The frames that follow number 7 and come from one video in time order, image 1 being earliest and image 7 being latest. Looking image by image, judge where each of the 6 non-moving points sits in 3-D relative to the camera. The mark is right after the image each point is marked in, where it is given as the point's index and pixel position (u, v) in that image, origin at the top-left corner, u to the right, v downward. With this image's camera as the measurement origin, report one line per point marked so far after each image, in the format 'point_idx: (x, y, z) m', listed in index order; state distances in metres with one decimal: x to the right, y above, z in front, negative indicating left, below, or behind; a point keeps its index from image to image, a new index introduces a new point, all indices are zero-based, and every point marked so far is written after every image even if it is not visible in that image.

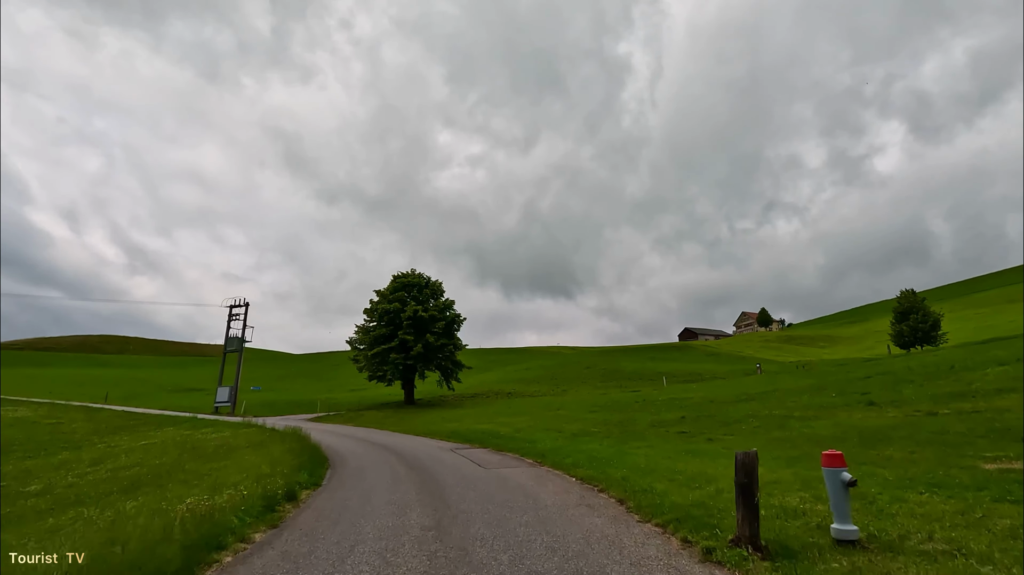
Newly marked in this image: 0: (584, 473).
0: (+2.5, -6.4, +18.4) m
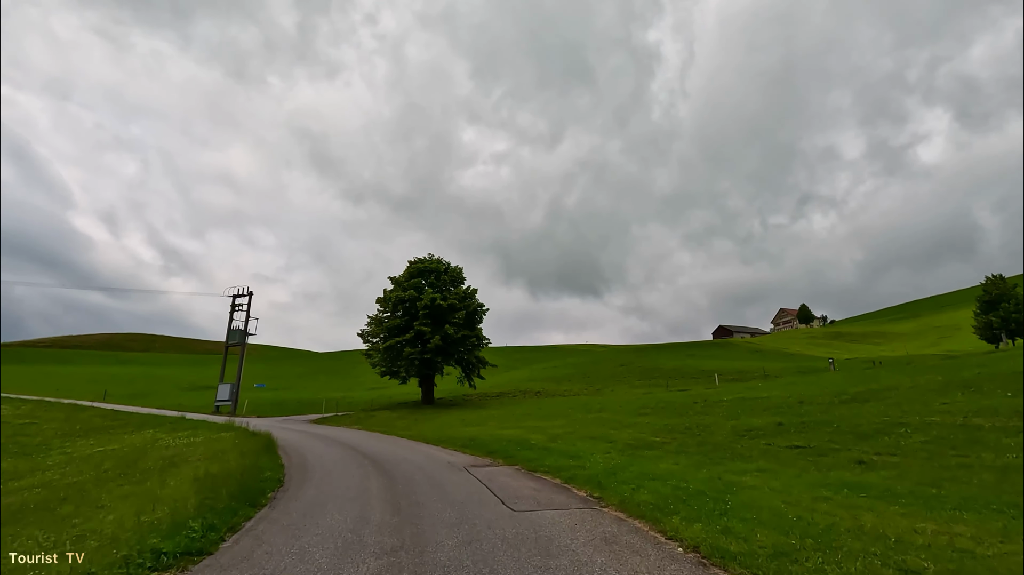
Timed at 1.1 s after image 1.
0: (+3.4, -4.7, +10.1) m
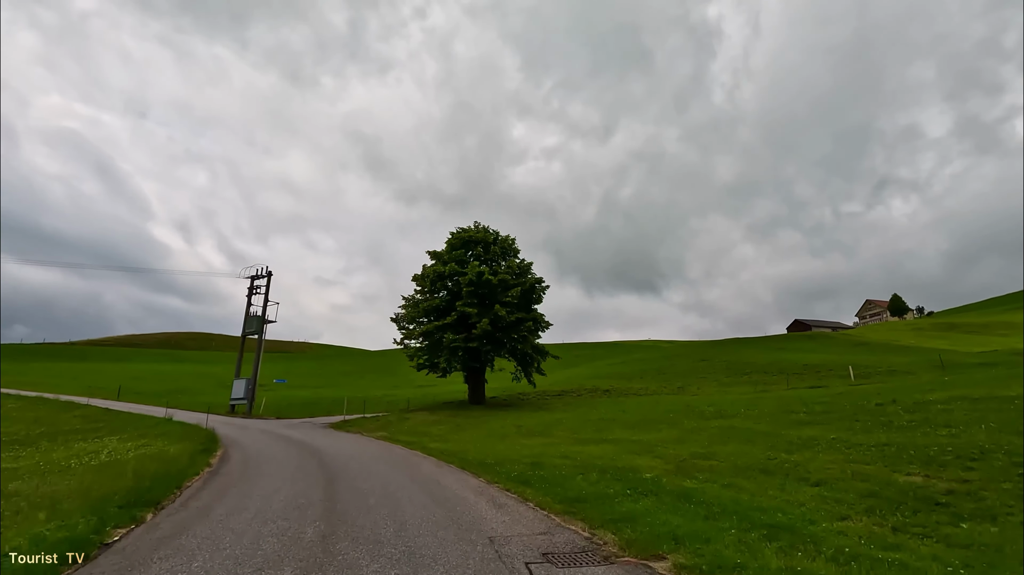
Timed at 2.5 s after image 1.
0: (+4.4, -1.9, -2.9) m
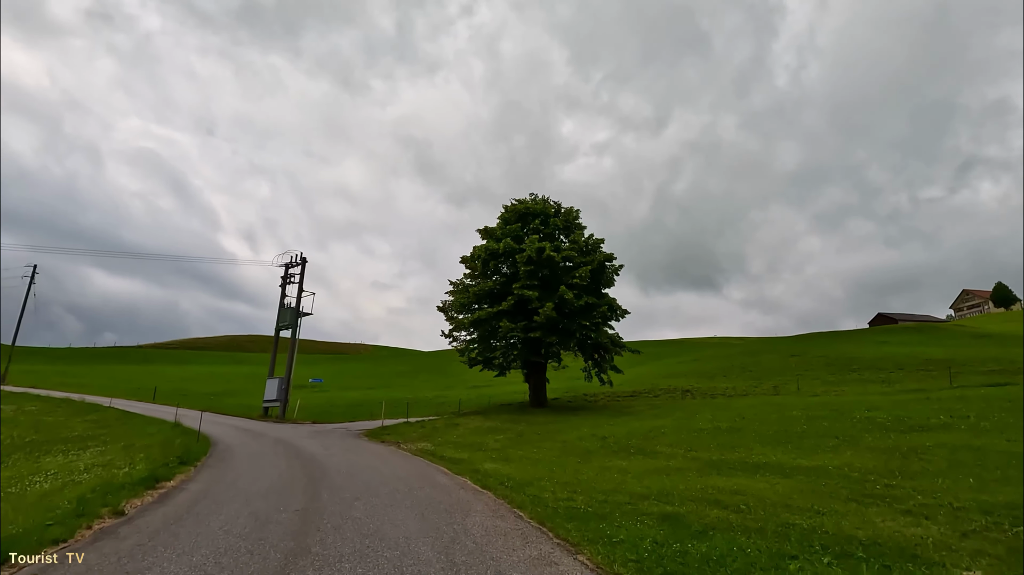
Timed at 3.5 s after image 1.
0: (+4.5, -0.1, -11.7) m
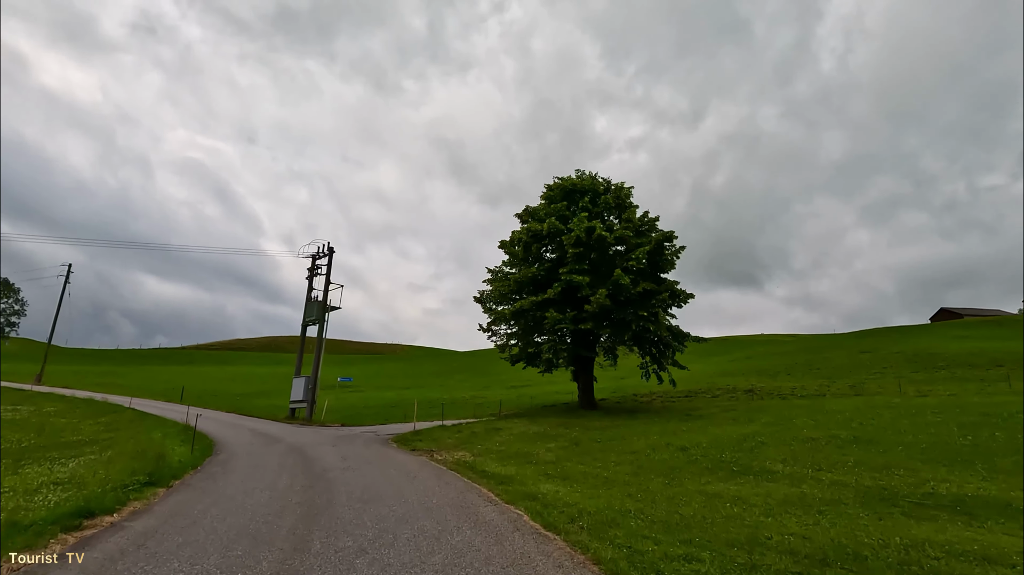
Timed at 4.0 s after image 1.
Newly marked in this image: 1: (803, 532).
0: (+4.2, +0.9, -16.7) m
1: (+5.4, -4.4, +10.0) m
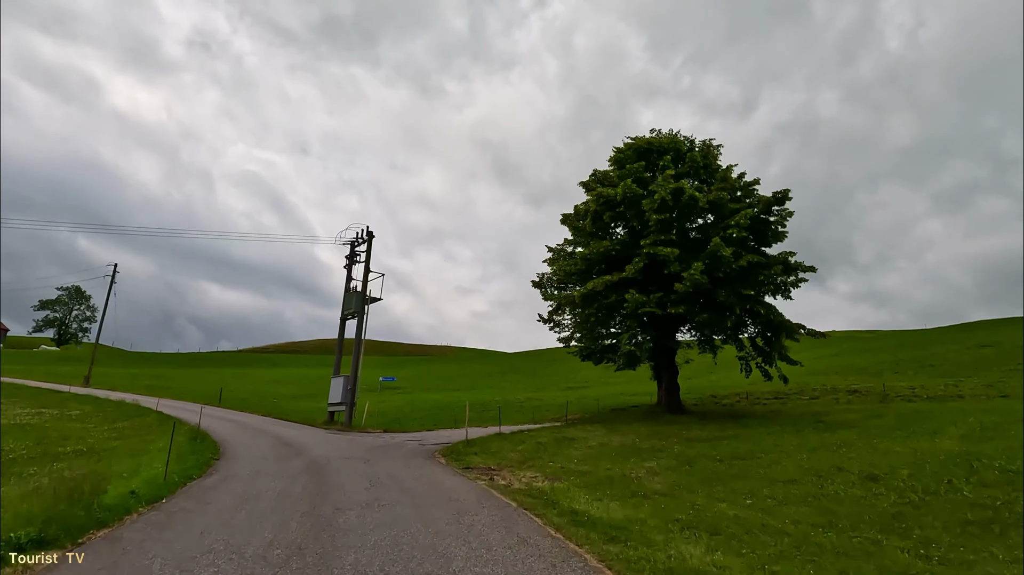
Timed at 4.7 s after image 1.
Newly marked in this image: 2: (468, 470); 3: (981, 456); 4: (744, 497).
0: (+3.4, +2.4, -23.3) m
1: (+7.0, -3.1, +3.2) m
2: (-1.6, -6.8, +19.8) m
3: (+12.9, -4.6, +14.5) m
4: (+5.7, -5.1, +13.0) m
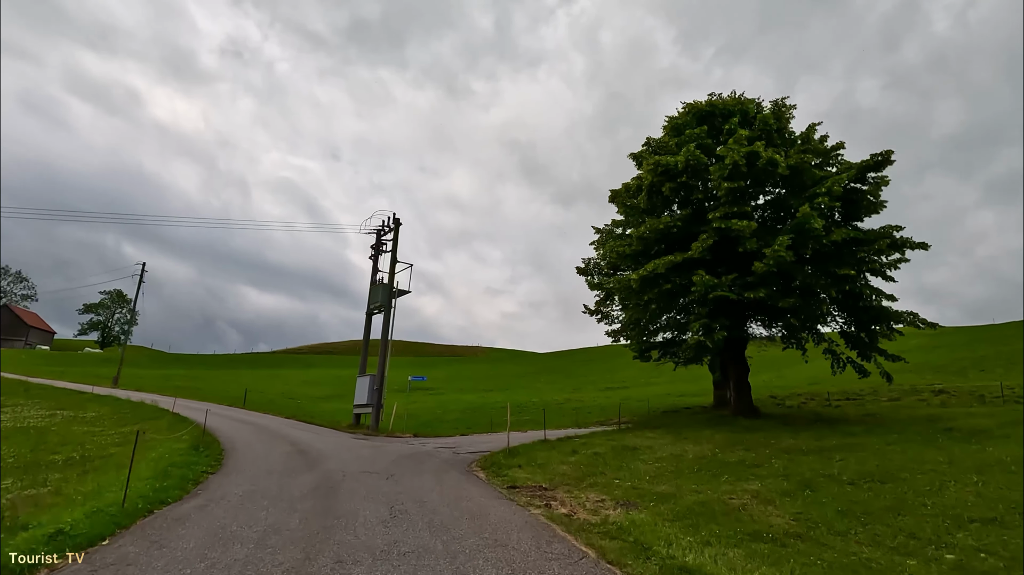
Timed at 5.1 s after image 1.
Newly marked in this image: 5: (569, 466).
0: (+2.6, +3.2, -27.3) m
1: (+7.7, -2.2, -1.0) m
2: (+0.1, -6.1, +16.0) m
3: (+14.2, -3.6, +9.9) m
4: (+6.9, -4.3, +8.8) m
5: (+2.0, -6.4, +18.9) m
